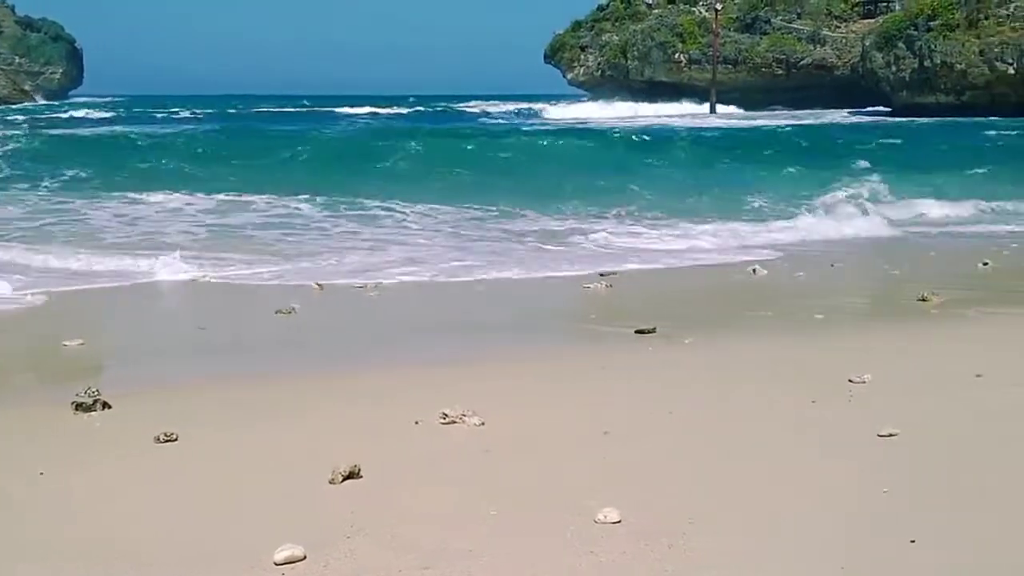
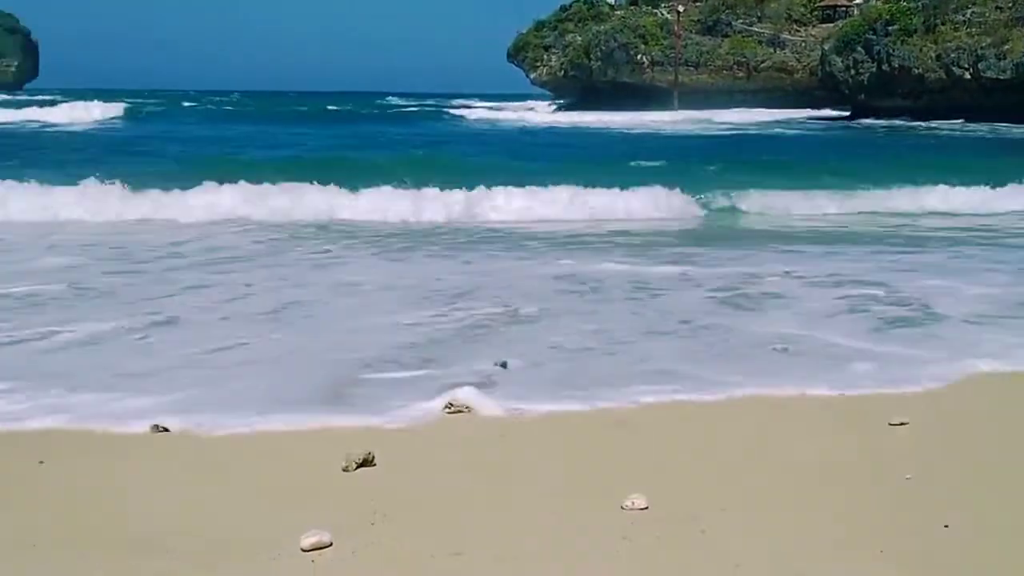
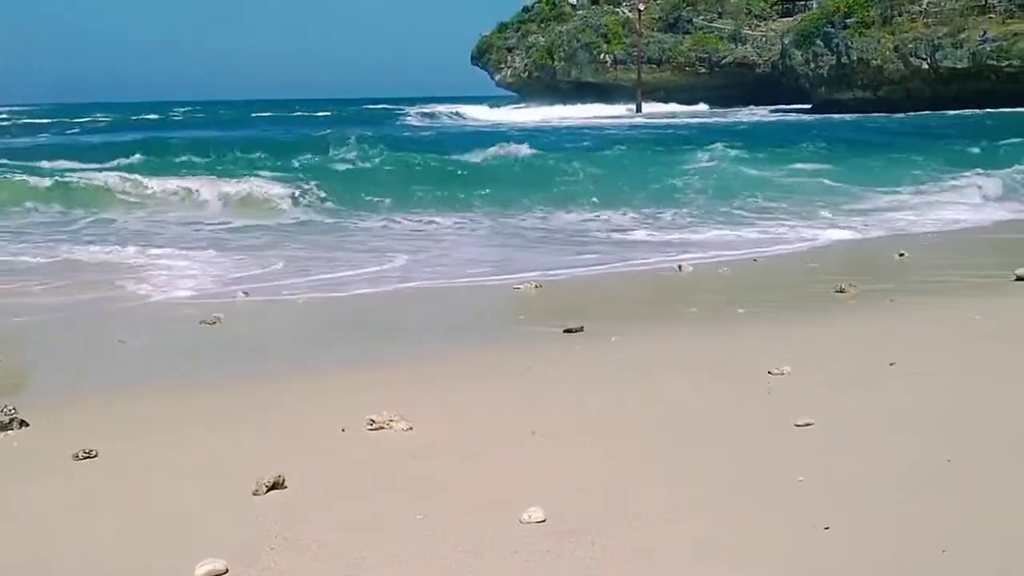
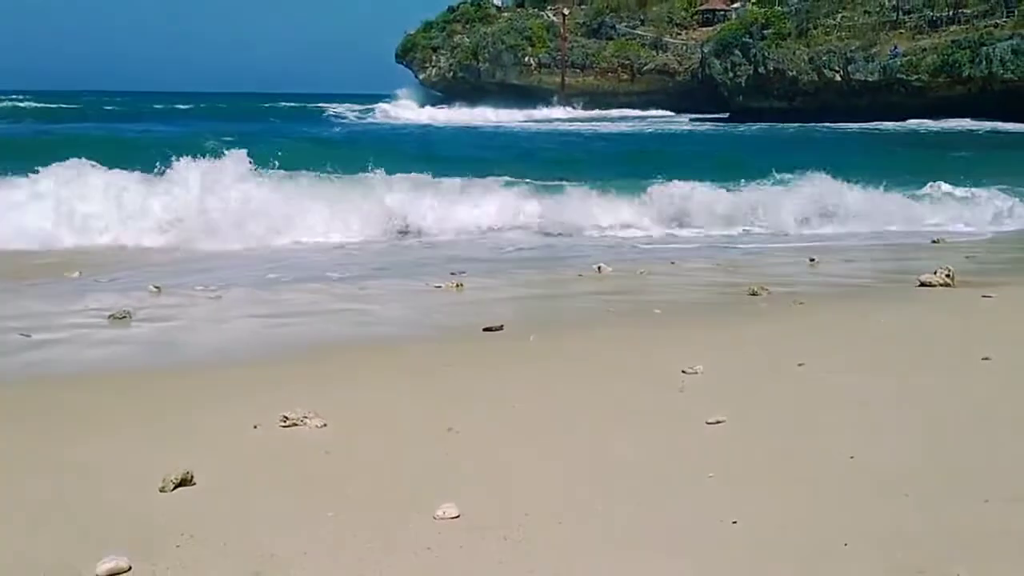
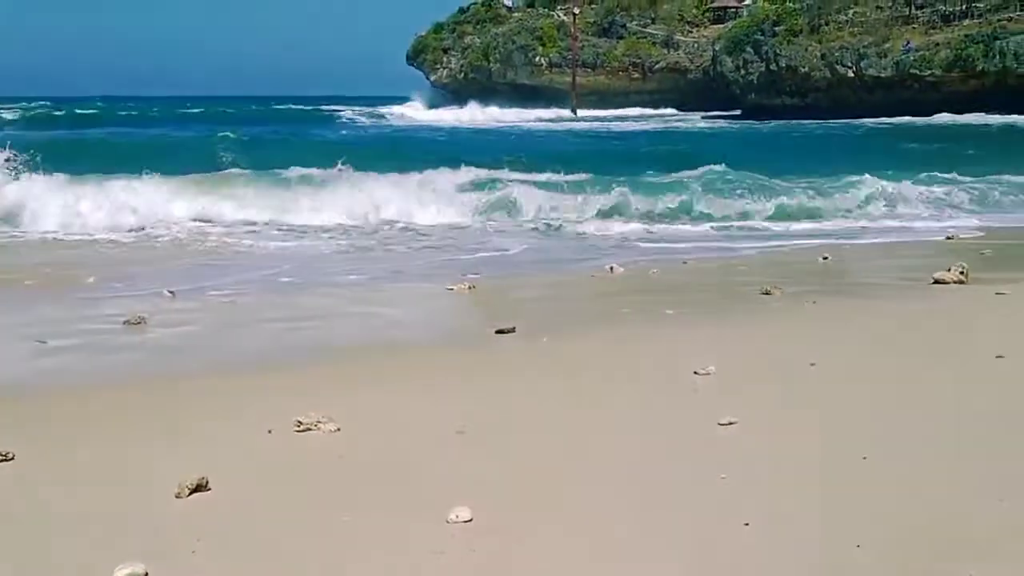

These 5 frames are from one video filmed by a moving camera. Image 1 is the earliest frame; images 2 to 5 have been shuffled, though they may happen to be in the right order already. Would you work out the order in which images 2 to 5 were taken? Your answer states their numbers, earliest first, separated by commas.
3, 5, 4, 2
